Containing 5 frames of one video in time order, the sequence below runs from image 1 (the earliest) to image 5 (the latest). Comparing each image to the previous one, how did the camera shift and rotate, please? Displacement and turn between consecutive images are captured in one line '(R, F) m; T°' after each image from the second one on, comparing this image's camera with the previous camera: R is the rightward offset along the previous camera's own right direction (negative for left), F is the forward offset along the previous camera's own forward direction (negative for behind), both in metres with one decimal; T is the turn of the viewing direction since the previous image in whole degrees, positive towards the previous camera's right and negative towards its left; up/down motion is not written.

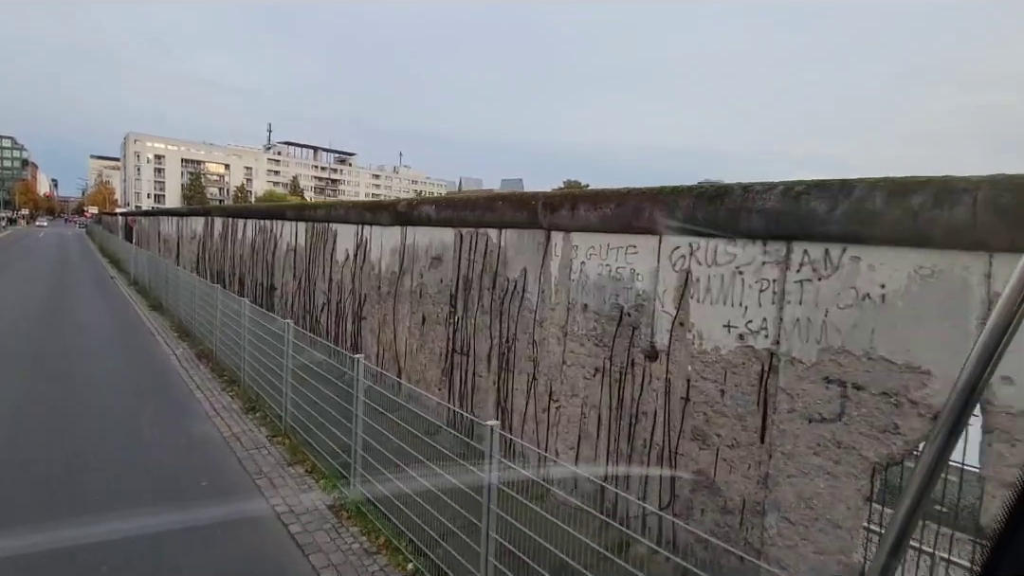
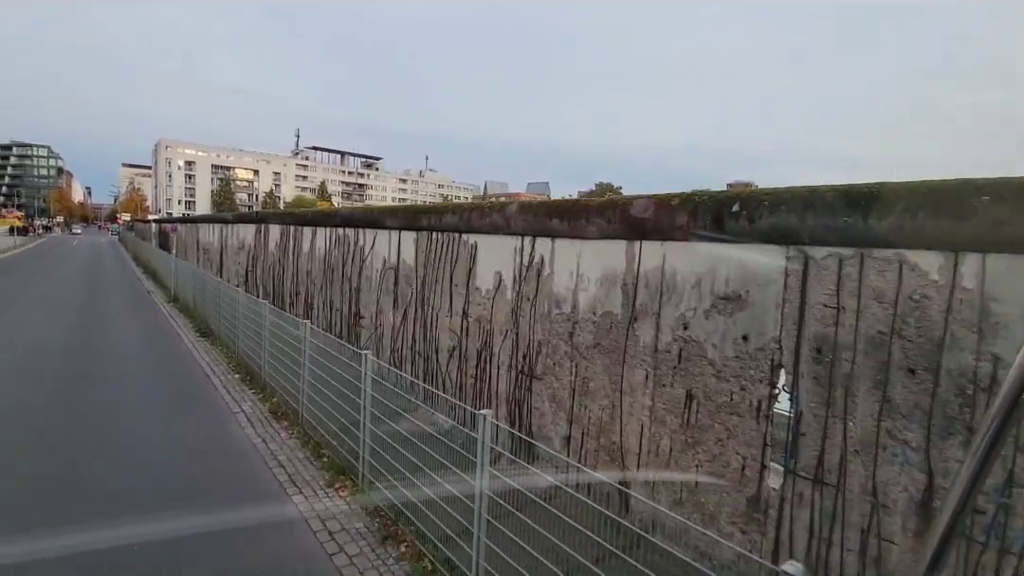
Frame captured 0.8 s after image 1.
(-0.7, +0.9) m; -2°
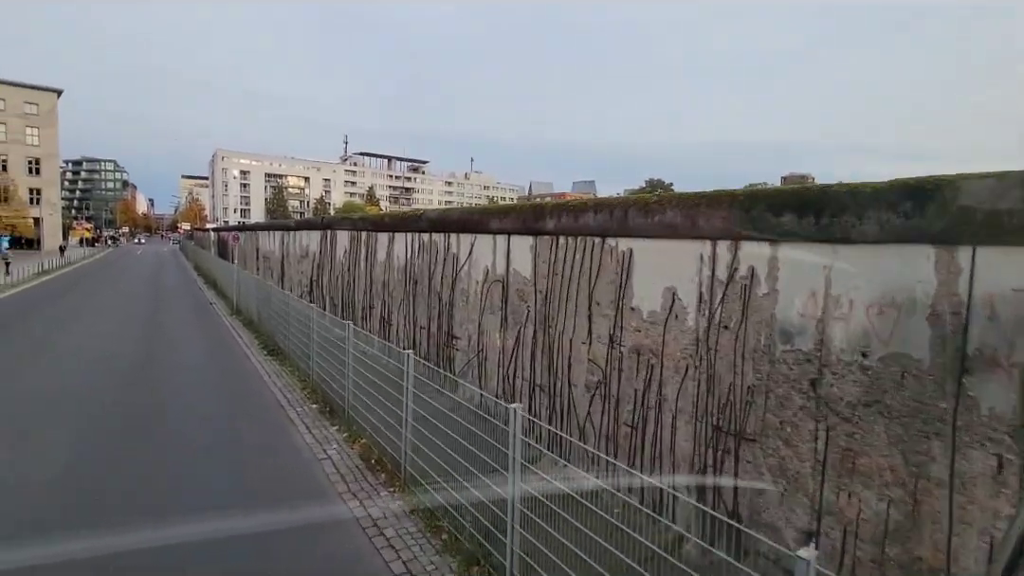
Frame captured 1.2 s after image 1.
(-0.3, +0.5) m; -4°
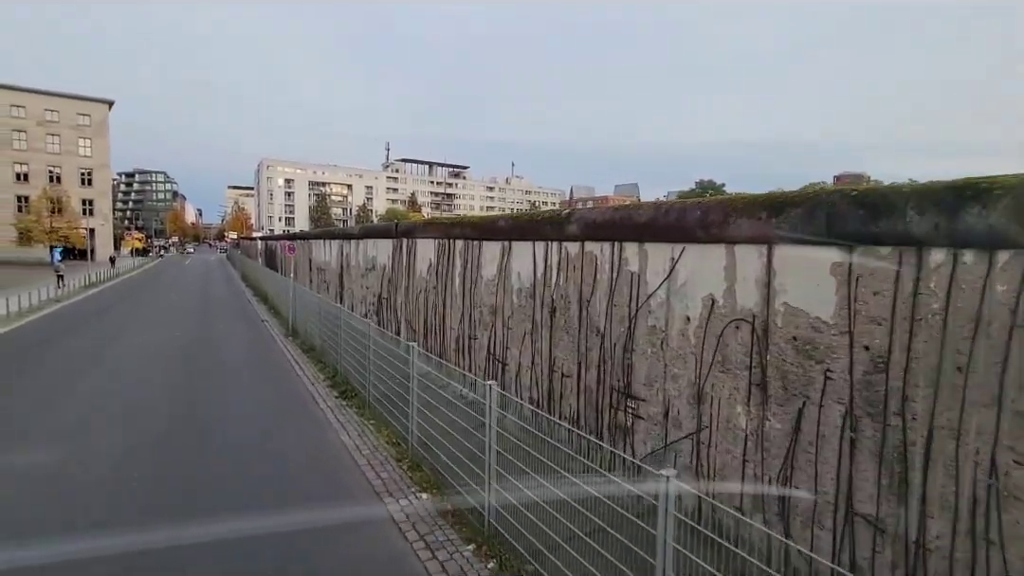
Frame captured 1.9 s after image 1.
(-0.5, +0.9) m; -4°
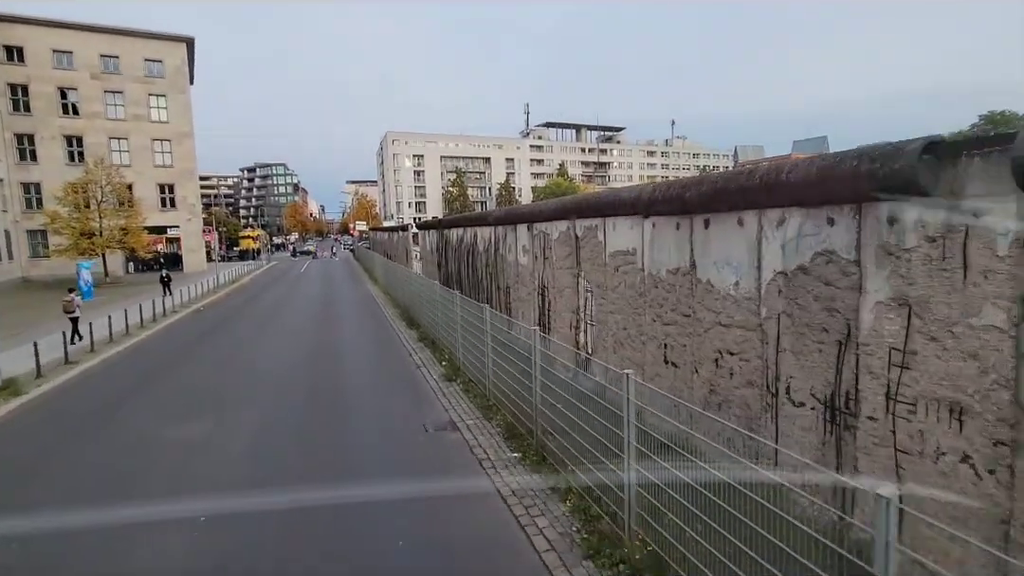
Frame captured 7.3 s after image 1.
(-4.1, +8.1) m; -10°
